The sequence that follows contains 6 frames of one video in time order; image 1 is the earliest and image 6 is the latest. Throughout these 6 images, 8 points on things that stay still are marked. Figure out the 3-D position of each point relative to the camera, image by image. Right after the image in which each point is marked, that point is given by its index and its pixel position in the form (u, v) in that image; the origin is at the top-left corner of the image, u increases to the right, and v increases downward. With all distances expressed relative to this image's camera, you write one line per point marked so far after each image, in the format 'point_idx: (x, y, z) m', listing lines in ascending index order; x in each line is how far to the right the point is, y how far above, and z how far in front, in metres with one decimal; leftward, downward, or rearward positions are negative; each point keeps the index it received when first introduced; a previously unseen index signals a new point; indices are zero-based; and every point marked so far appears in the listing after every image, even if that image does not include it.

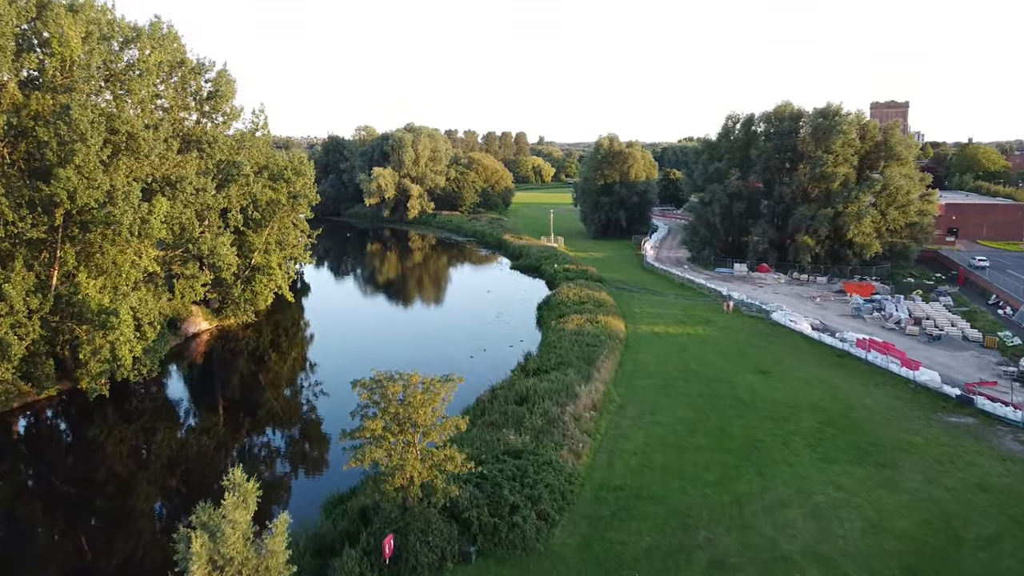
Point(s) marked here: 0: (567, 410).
0: (+1.6, -3.5, +19.0) m
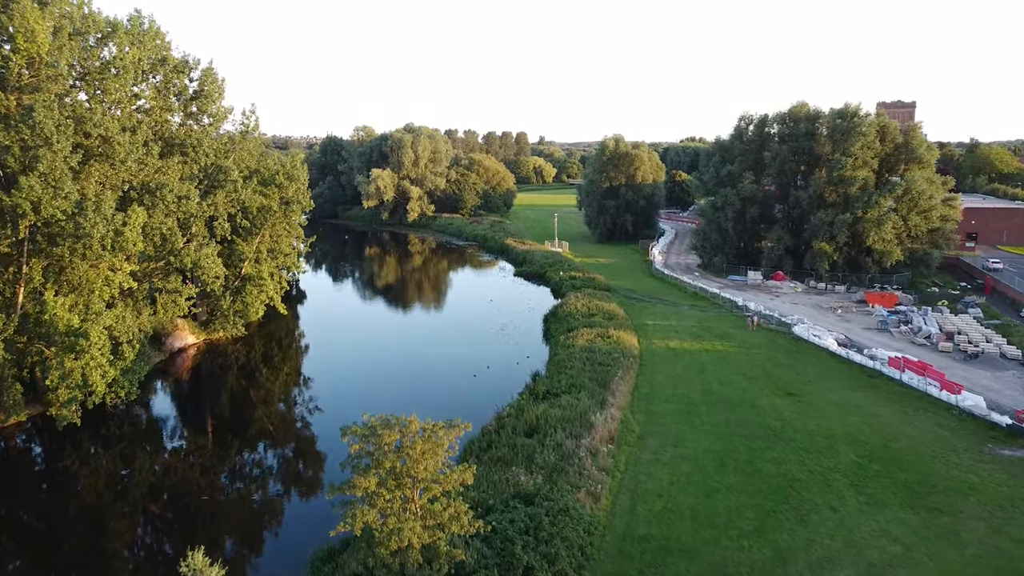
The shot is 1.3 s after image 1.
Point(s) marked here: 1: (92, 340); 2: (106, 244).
0: (+1.9, -4.1, +17.3) m
1: (-11.7, -1.4, +18.2) m
2: (-11.8, +1.3, +19.0) m
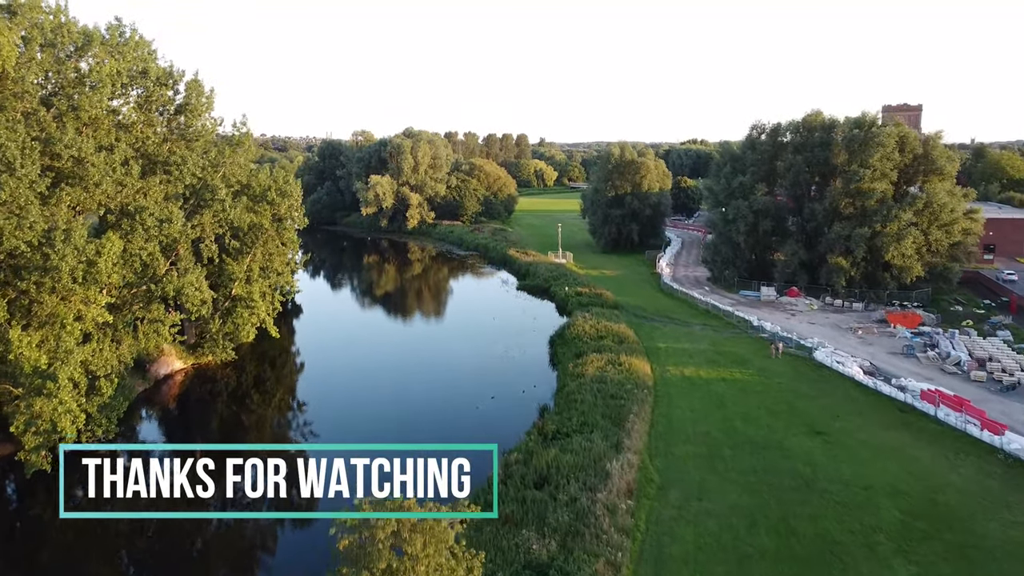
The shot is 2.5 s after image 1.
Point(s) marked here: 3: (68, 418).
0: (+2.1, -5.0, +15.7) m
1: (-11.5, -2.4, +16.6) m
2: (-11.6, +0.3, +17.4) m
3: (-11.6, -3.4, +17.1) m
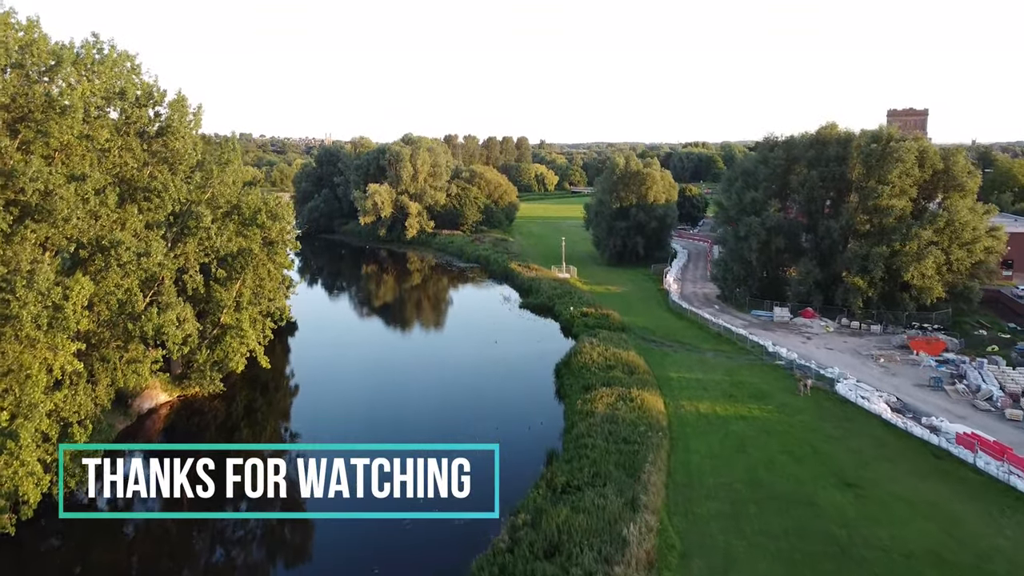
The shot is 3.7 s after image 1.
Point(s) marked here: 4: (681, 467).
0: (+2.3, -6.2, +14.2) m
1: (-11.3, -3.5, +15.1) m
2: (-11.4, -0.9, +15.9) m
3: (-11.5, -4.5, +15.6) m
4: (+5.1, -5.4, +19.9) m
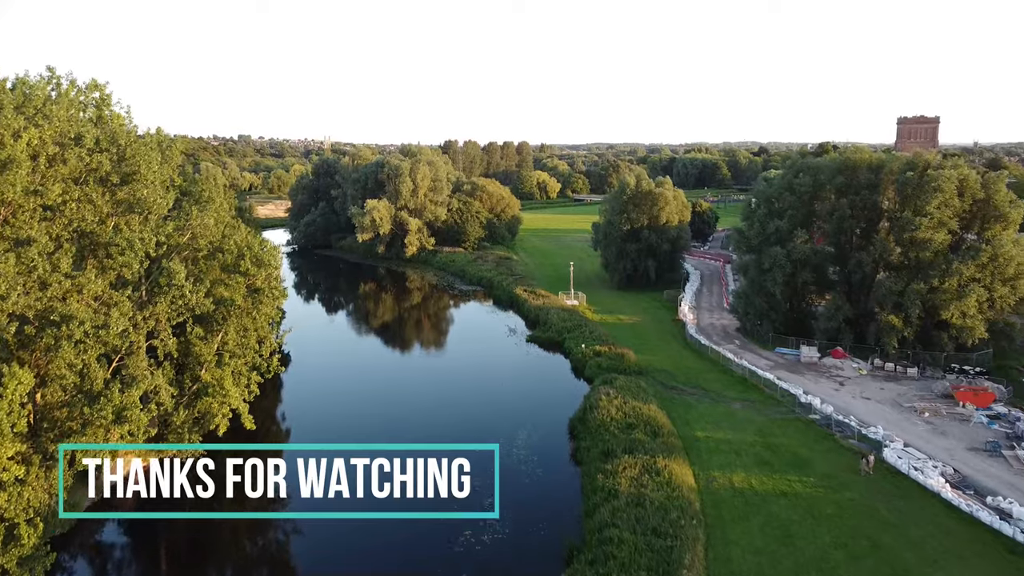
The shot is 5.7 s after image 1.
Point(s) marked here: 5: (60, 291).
0: (+2.7, -8.2, +11.6) m
1: (-10.9, -5.5, +12.5) m
2: (-11.0, -2.8, +13.3) m
3: (-11.1, -6.5, +13.0) m
4: (+5.5, -7.4, +17.3) m
5: (-11.4, -0.1, +16.4) m
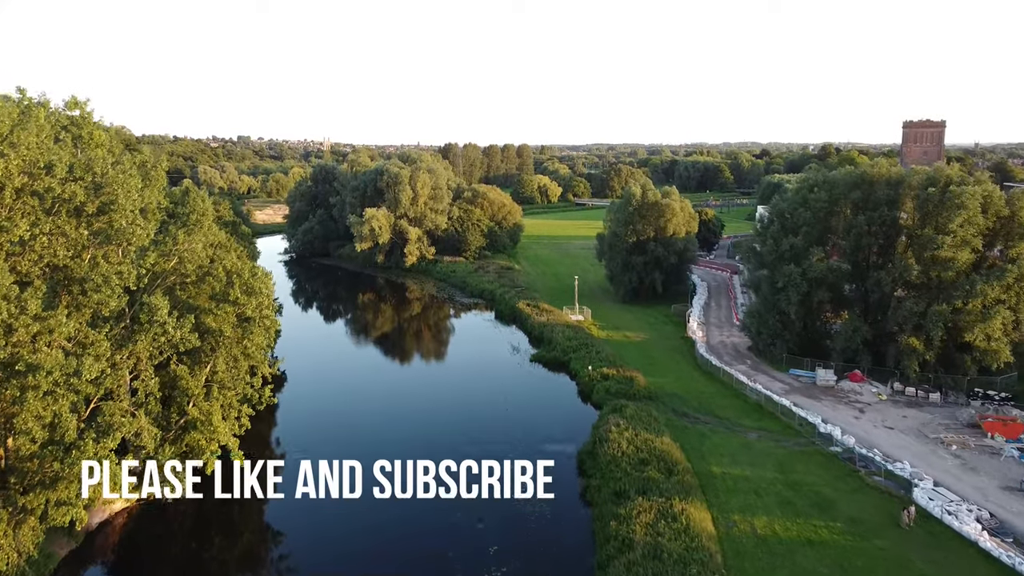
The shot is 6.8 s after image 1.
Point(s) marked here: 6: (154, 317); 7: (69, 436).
0: (+2.9, -9.2, +10.2) m
1: (-10.7, -6.6, +11.1) m
2: (-10.8, -3.9, +11.9) m
3: (-10.8, -7.5, +11.6) m
4: (+5.7, -8.4, +15.9) m
5: (-11.2, -1.1, +15.0) m
6: (-10.3, -0.8, +18.7) m
7: (-10.7, -3.6, +15.6) m
